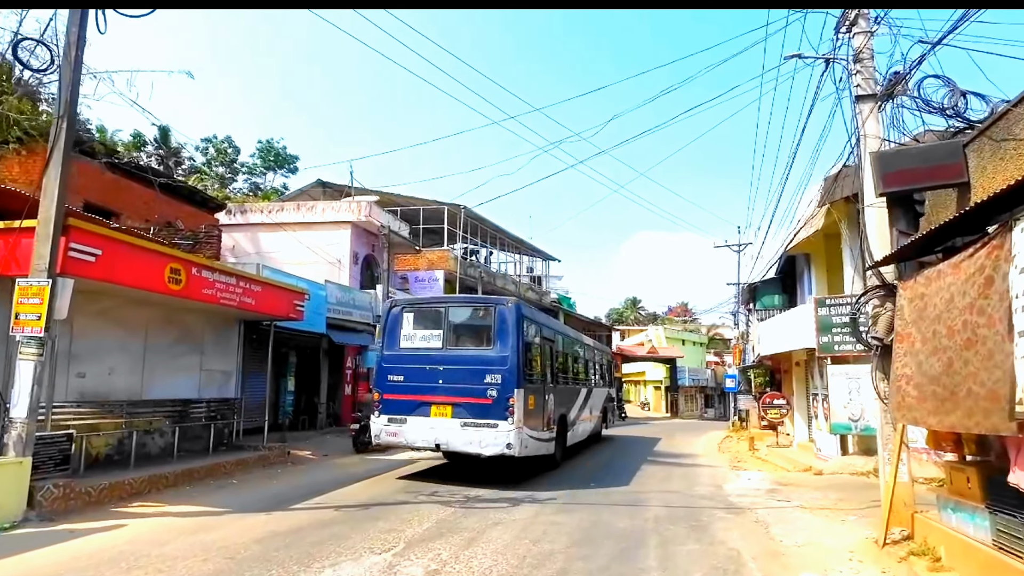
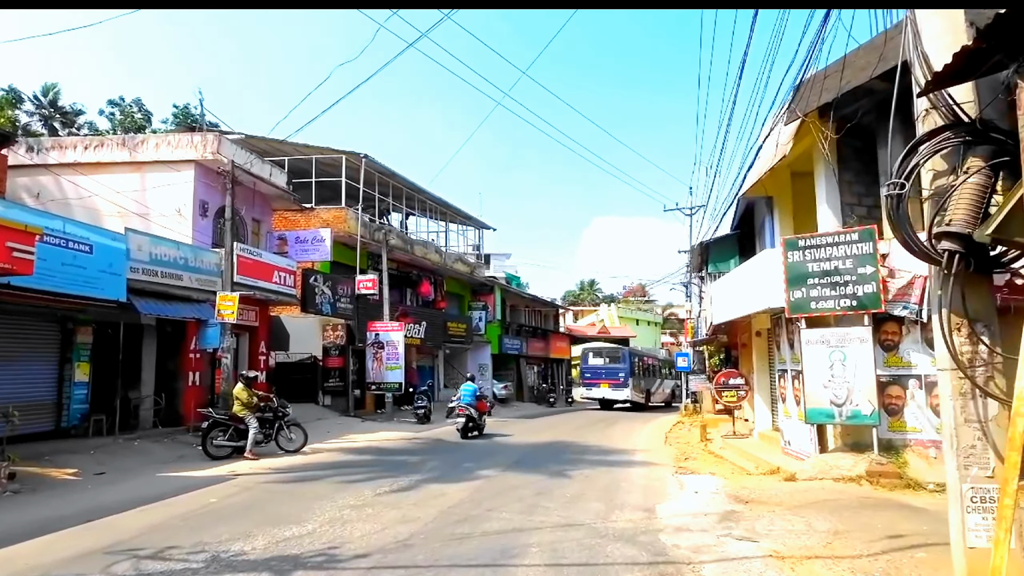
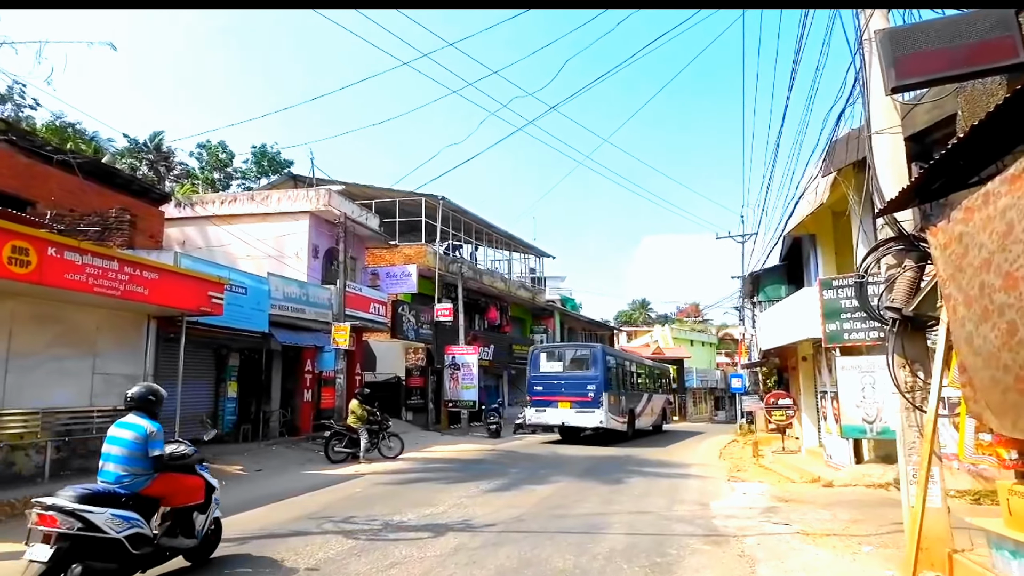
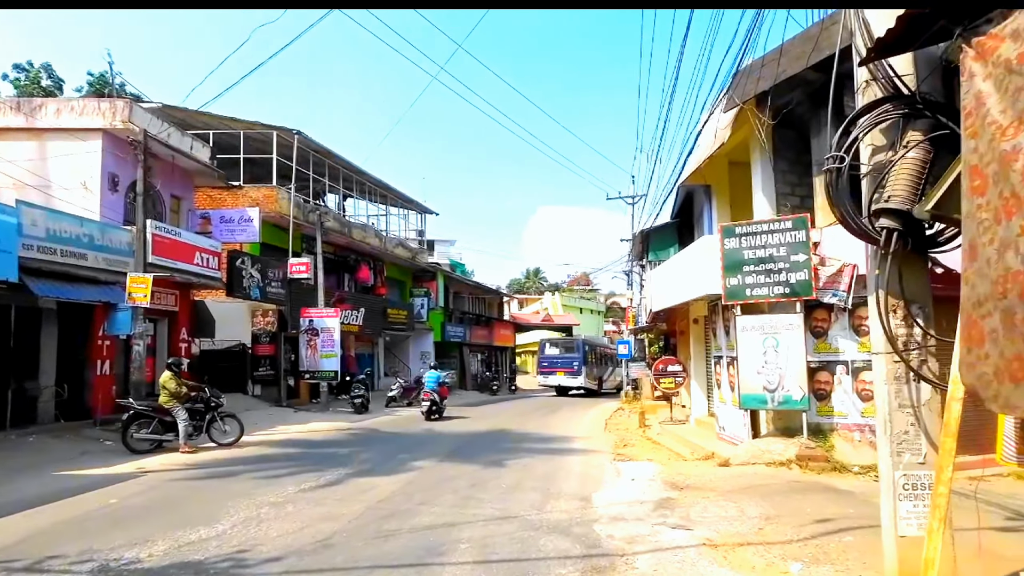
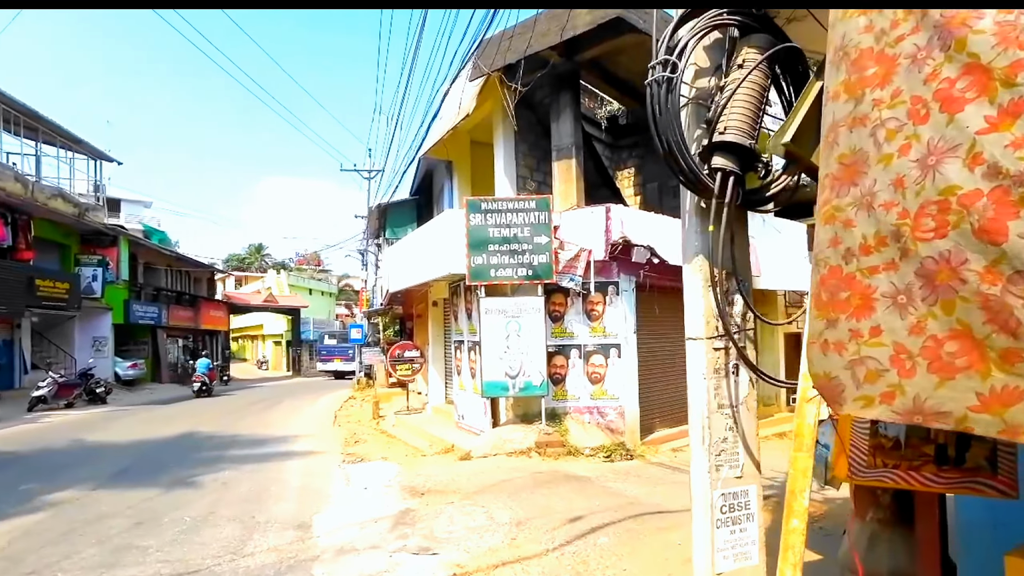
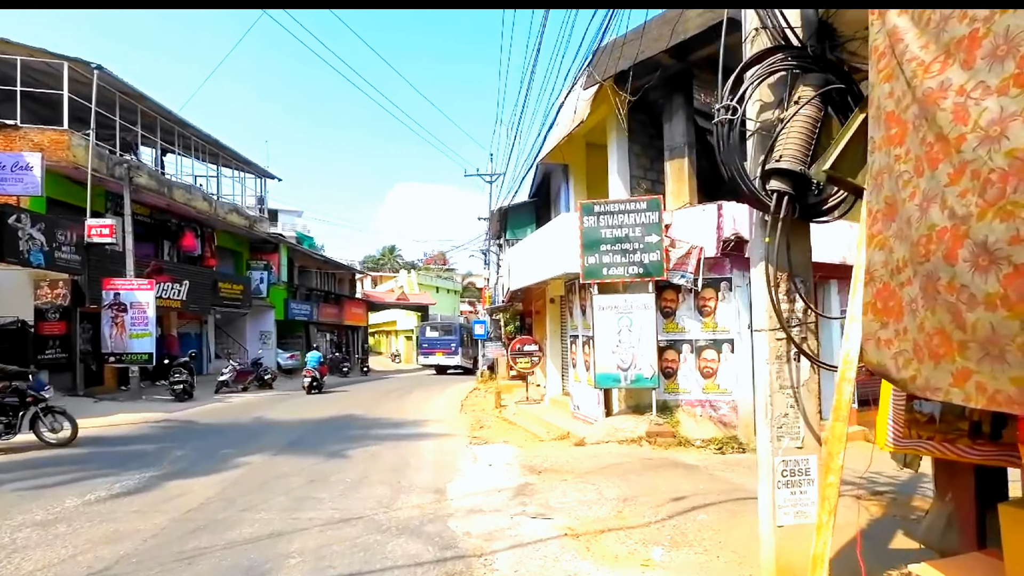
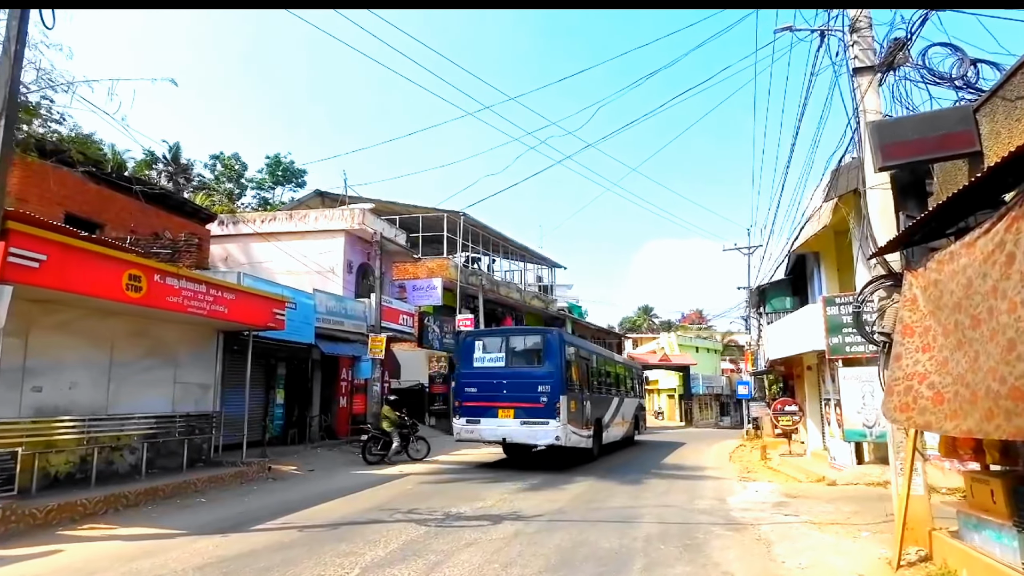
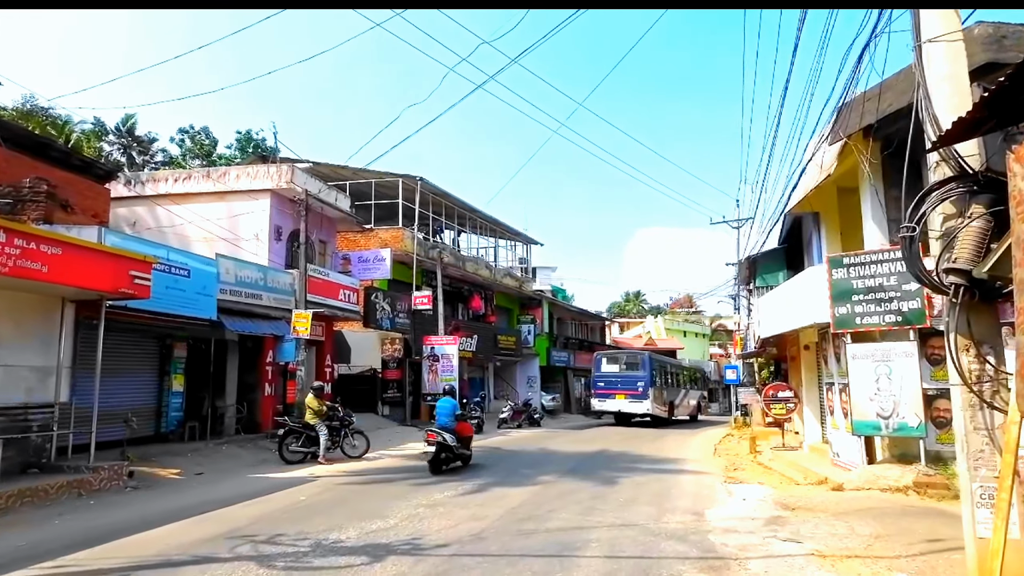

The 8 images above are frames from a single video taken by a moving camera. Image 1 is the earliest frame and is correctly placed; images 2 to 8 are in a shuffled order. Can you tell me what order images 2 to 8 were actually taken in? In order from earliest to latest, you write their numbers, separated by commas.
7, 3, 8, 2, 4, 6, 5
